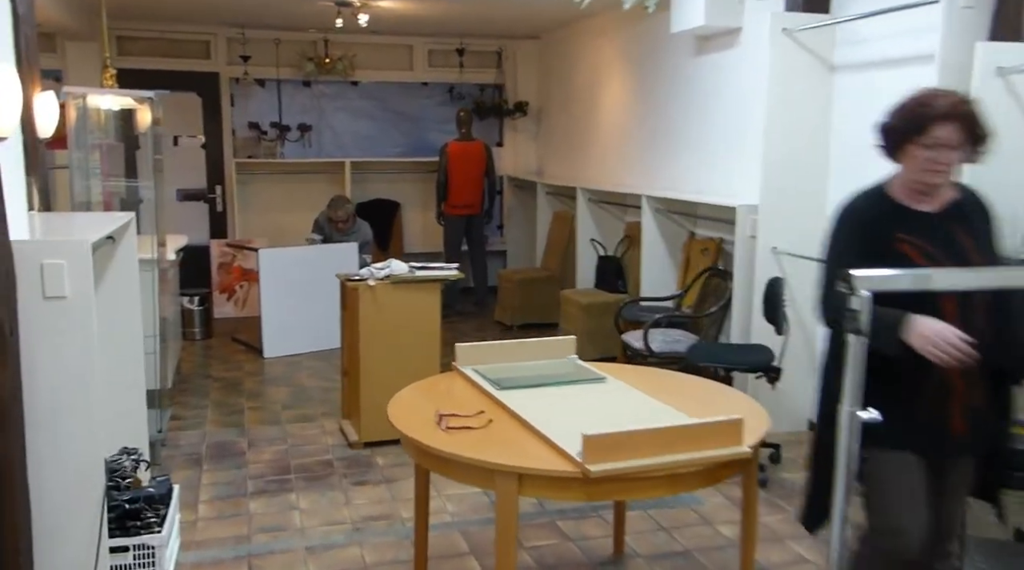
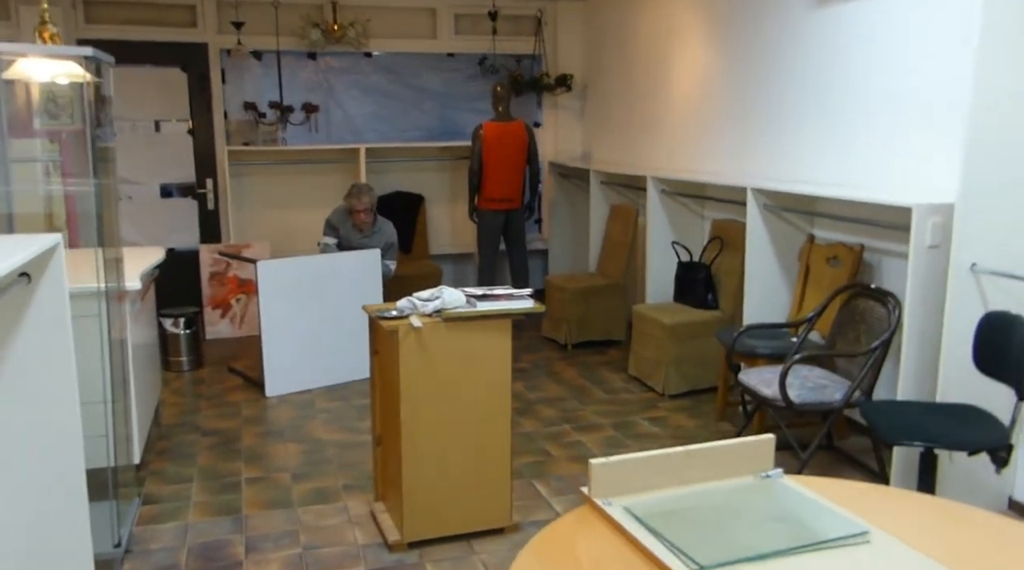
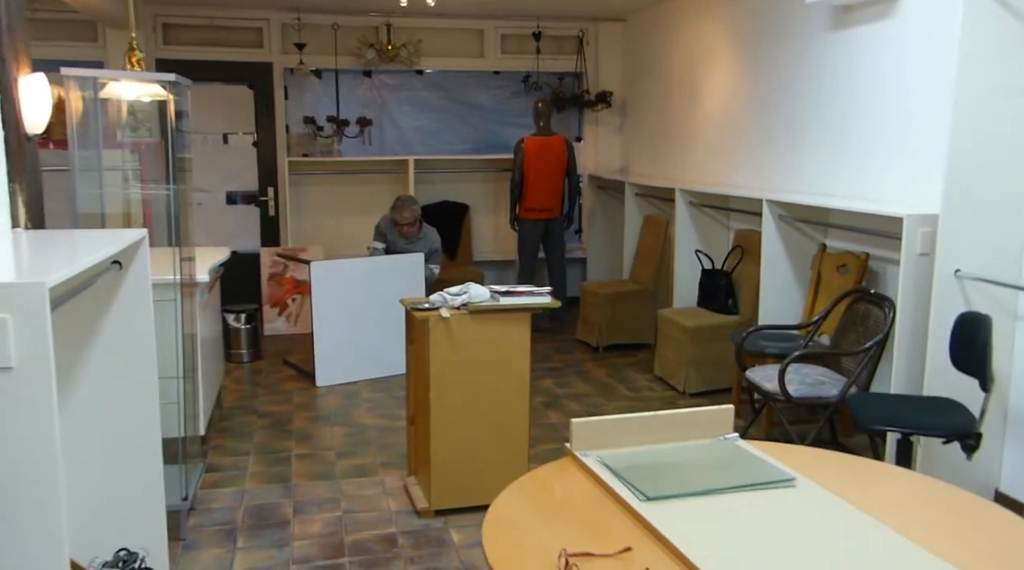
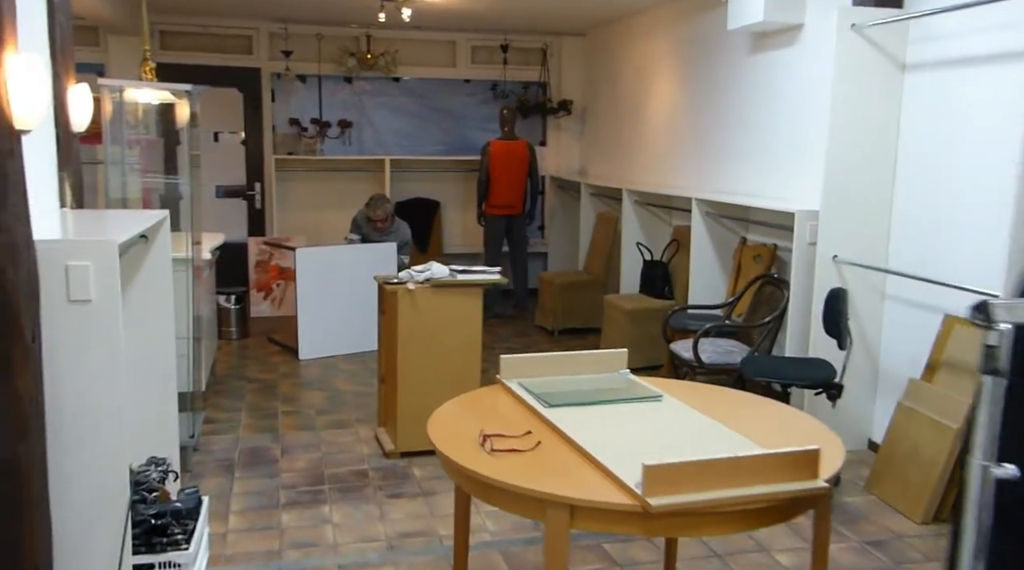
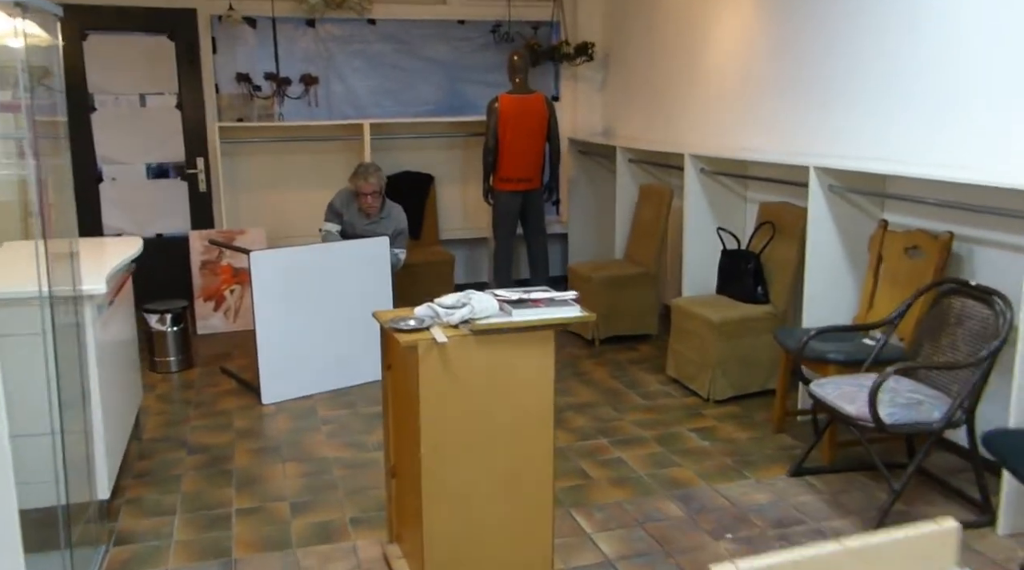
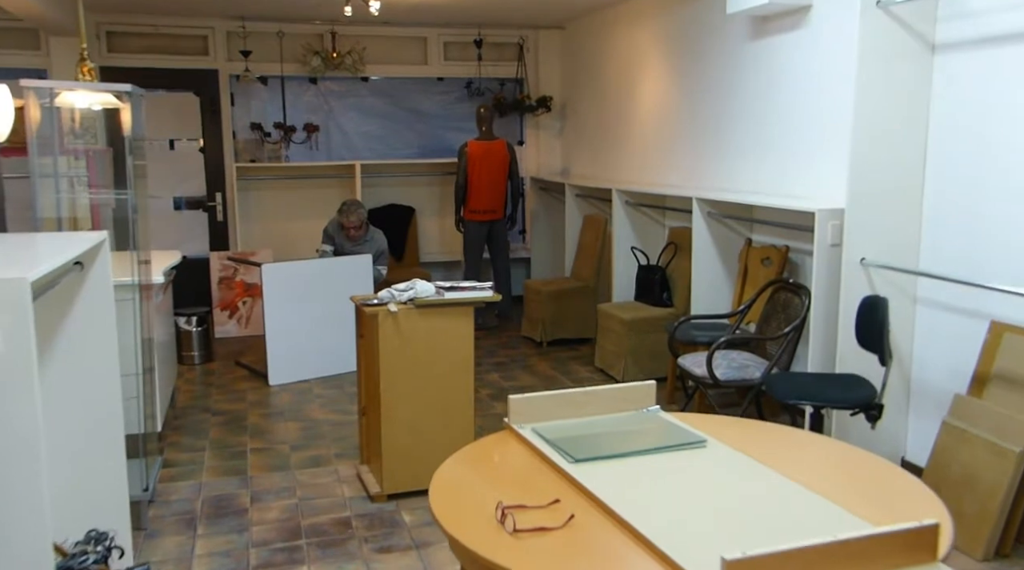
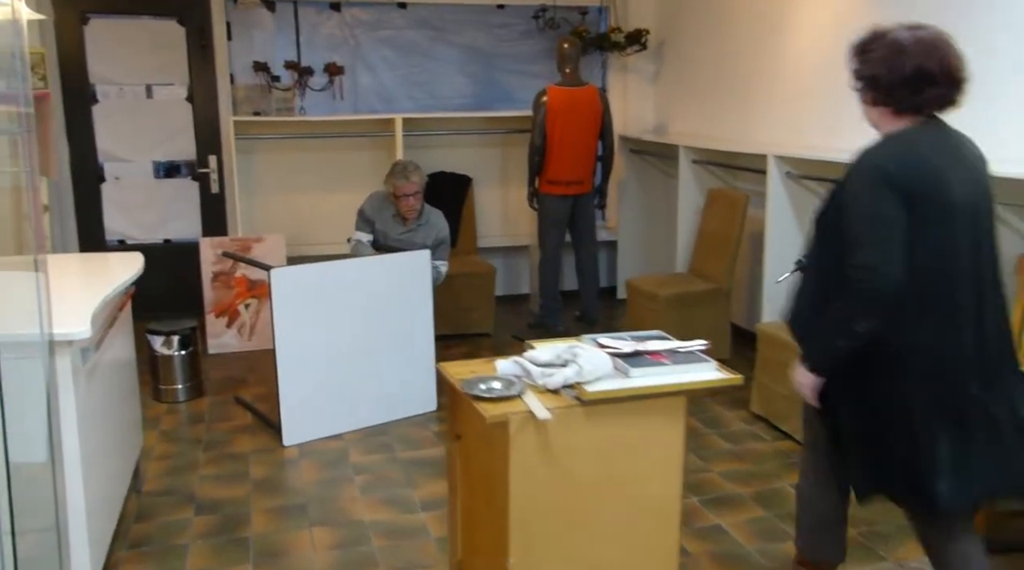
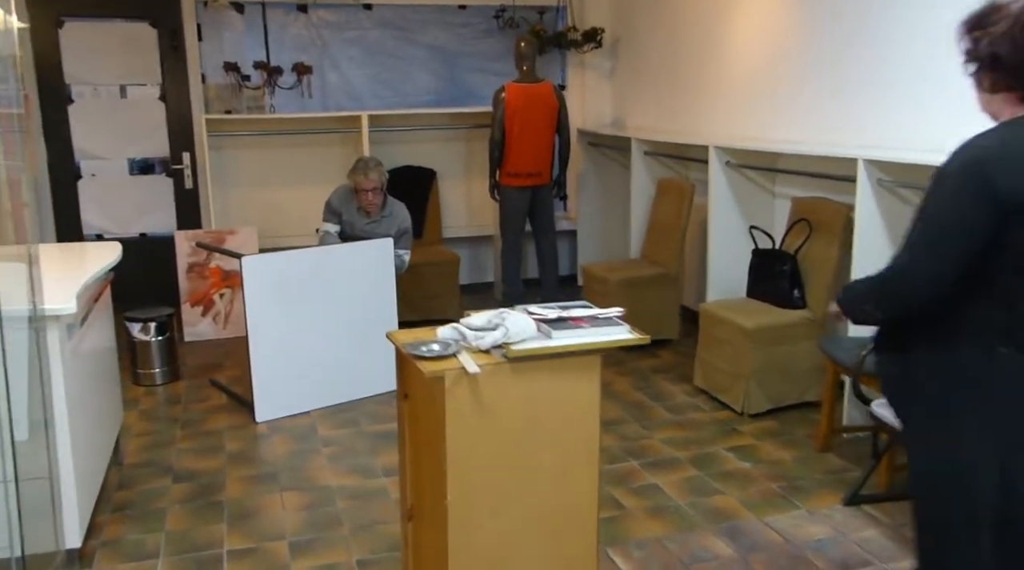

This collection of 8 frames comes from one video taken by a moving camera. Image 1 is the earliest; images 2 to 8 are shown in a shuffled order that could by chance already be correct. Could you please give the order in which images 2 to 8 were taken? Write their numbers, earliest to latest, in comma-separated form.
4, 6, 3, 2, 5, 8, 7
